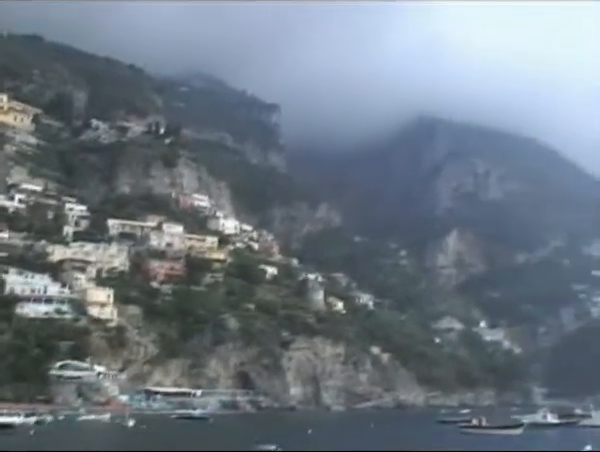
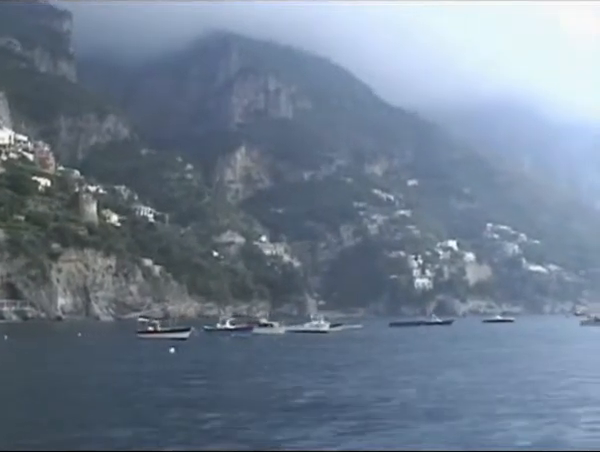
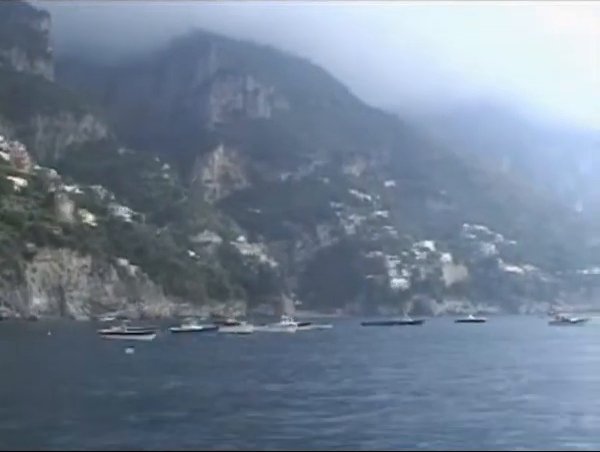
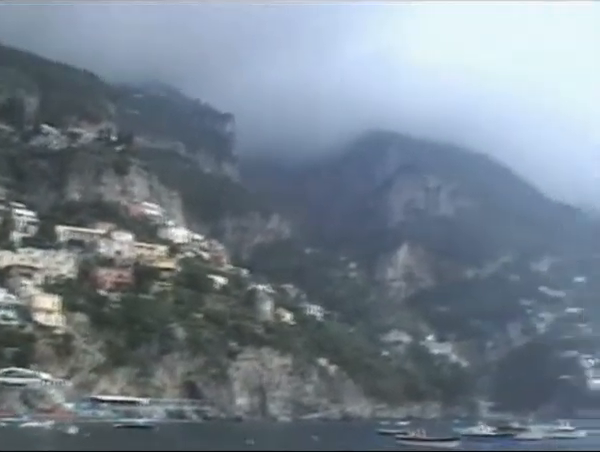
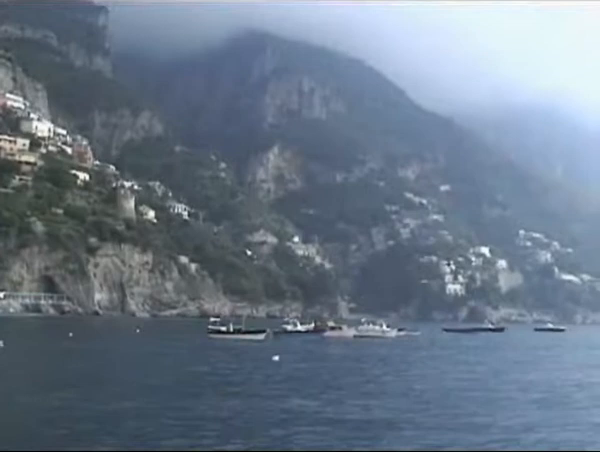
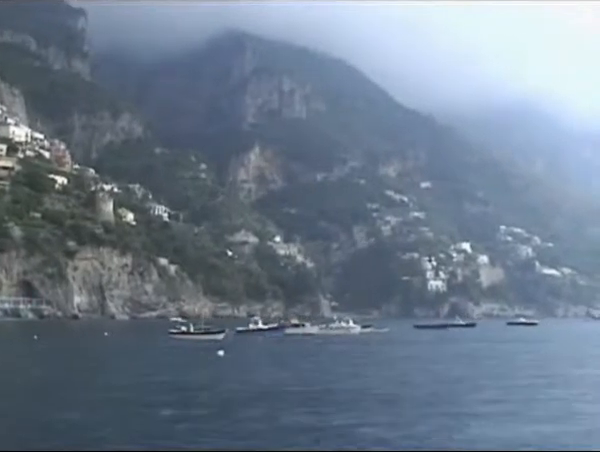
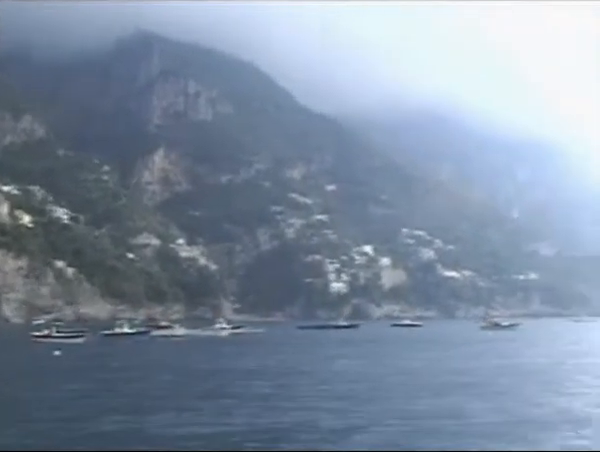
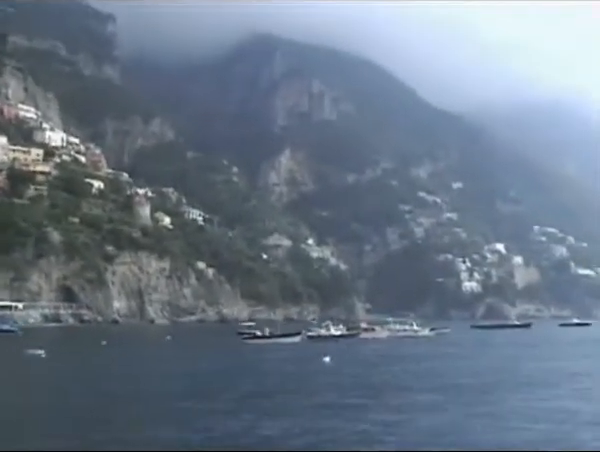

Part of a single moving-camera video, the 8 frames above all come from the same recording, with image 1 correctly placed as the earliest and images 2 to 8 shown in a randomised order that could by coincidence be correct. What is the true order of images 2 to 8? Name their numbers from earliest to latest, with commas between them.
4, 8, 5, 6, 2, 3, 7
